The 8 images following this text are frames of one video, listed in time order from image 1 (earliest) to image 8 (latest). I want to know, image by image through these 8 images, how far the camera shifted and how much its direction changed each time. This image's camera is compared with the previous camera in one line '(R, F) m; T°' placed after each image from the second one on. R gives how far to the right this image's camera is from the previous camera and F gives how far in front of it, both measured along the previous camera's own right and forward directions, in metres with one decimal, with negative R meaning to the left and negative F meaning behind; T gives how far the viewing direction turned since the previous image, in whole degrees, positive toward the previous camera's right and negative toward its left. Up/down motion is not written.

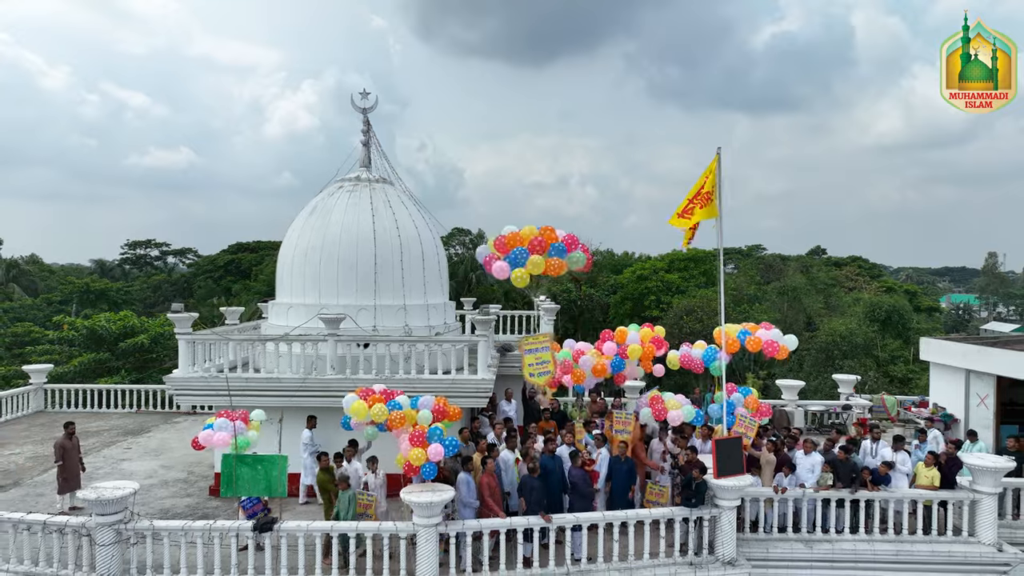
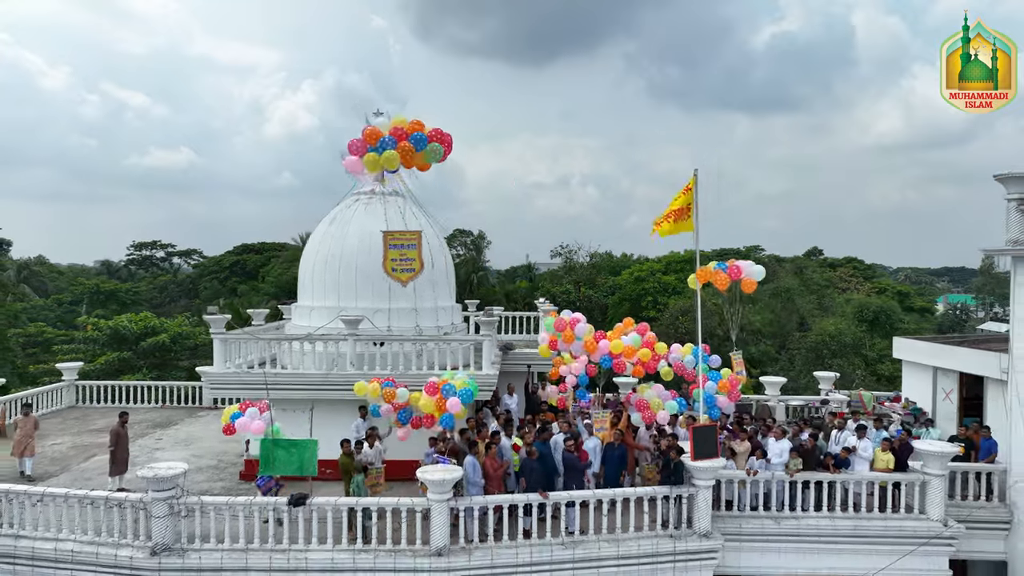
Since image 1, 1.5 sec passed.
(0.0, -1.2) m; 0°
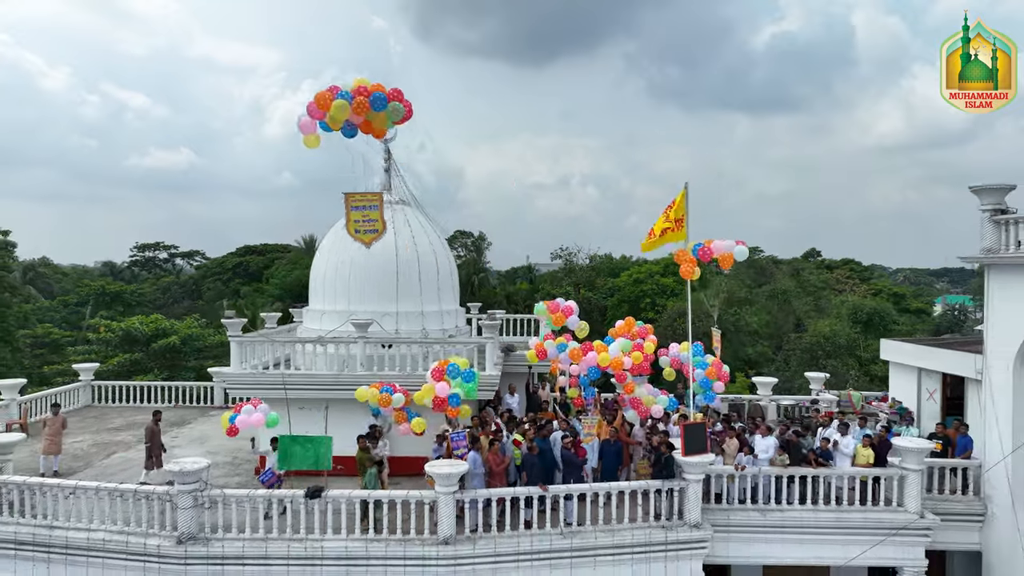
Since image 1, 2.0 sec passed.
(0.0, -0.6) m; 0°
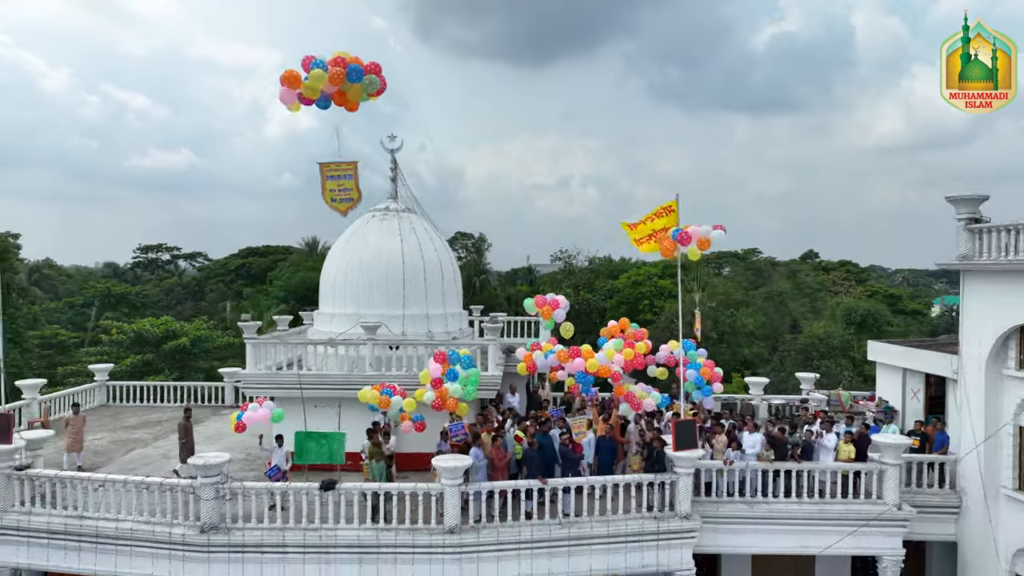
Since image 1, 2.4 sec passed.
(0.0, -0.7) m; 0°
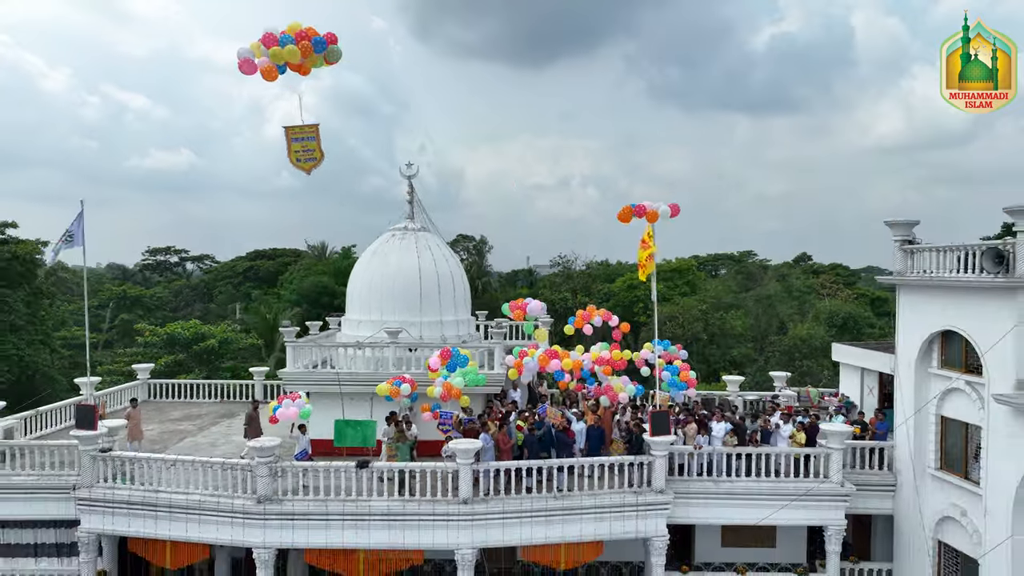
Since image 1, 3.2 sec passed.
(-0.1, -2.1) m; 0°
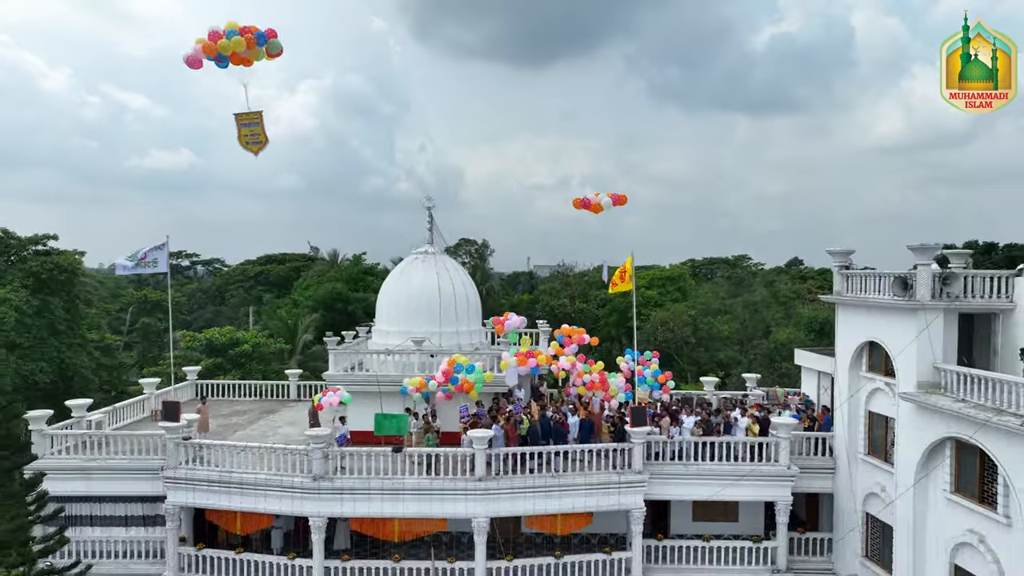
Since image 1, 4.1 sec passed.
(-0.1, -3.0) m; 0°
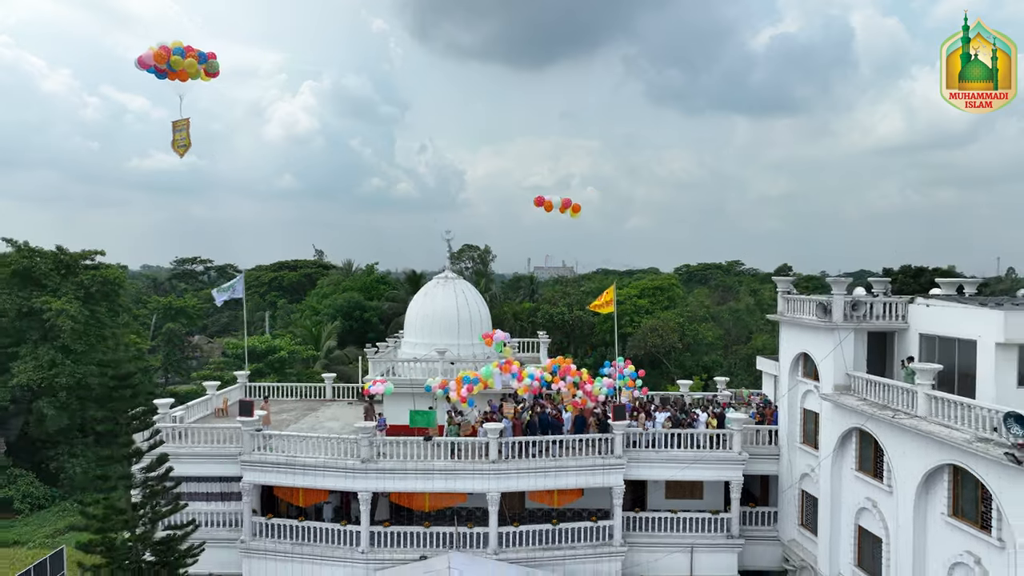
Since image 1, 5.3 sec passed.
(-0.2, -4.0) m; 0°
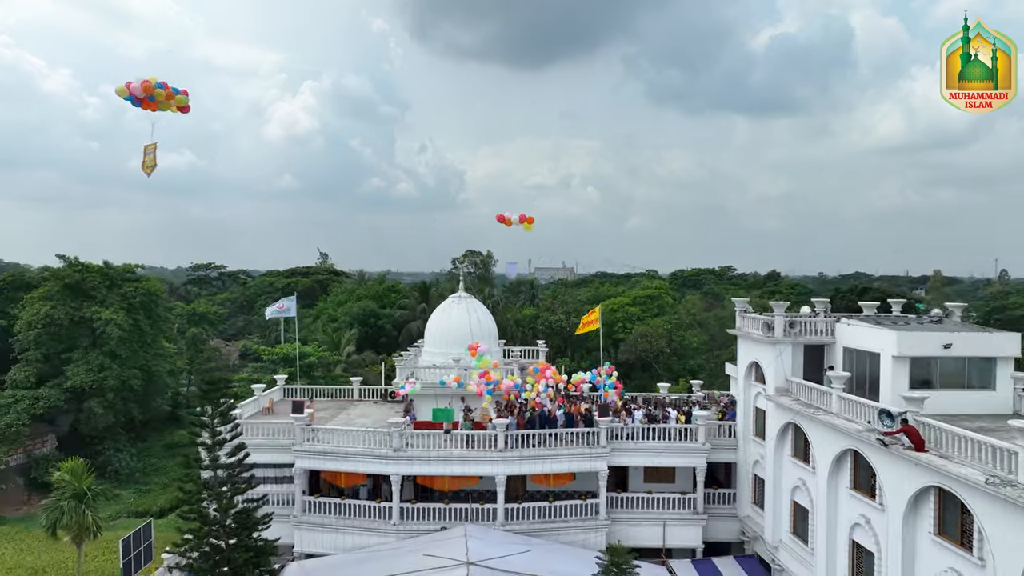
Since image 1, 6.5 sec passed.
(-0.1, -4.3) m; 0°
